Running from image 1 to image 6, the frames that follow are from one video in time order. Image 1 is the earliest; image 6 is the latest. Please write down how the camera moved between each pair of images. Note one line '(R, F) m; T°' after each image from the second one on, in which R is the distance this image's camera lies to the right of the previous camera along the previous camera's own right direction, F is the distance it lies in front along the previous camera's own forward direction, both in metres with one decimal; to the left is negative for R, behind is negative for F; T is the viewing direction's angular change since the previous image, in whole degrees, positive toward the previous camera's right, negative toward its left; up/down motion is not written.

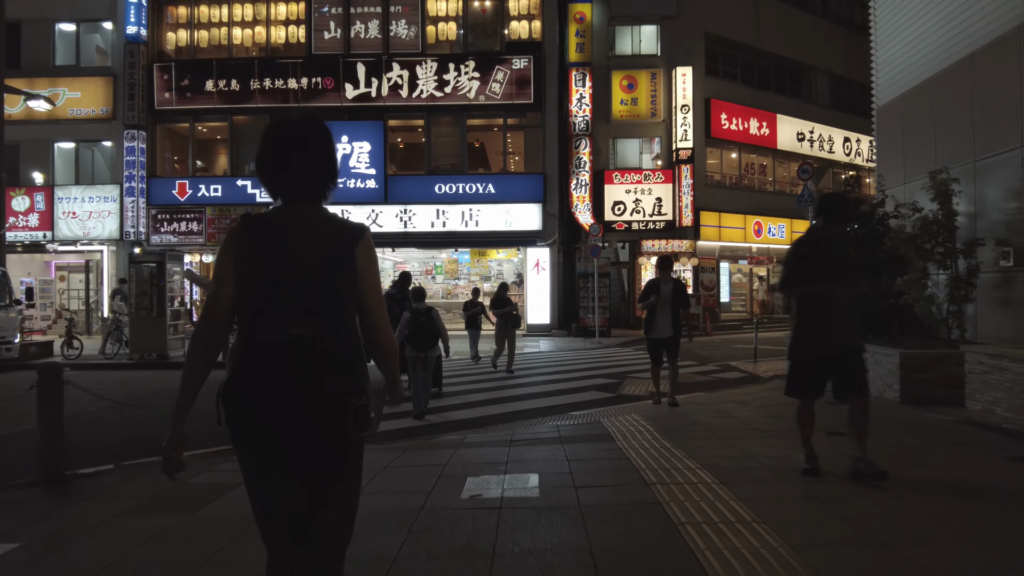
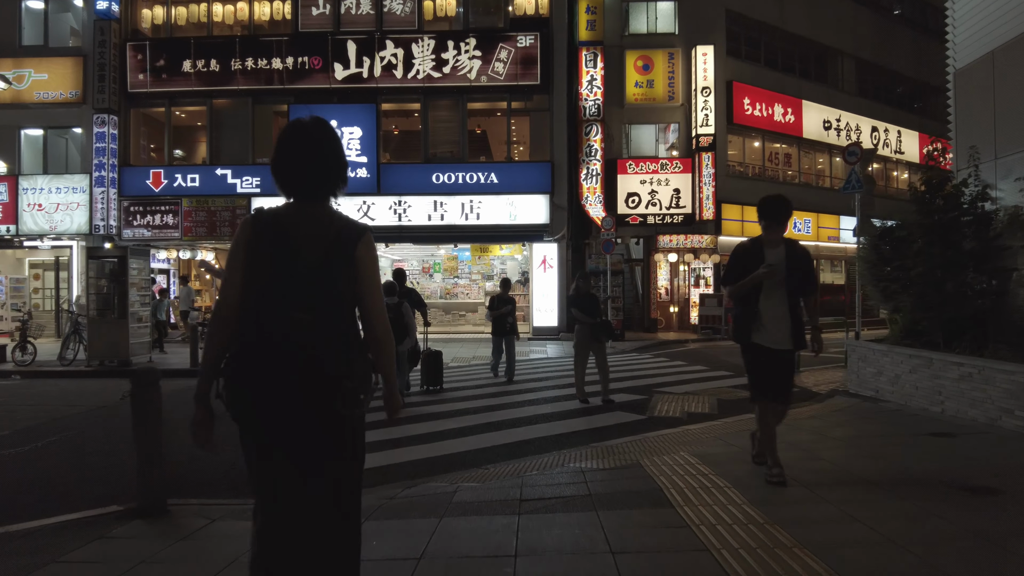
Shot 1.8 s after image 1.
(0.0, +1.6) m; 0°
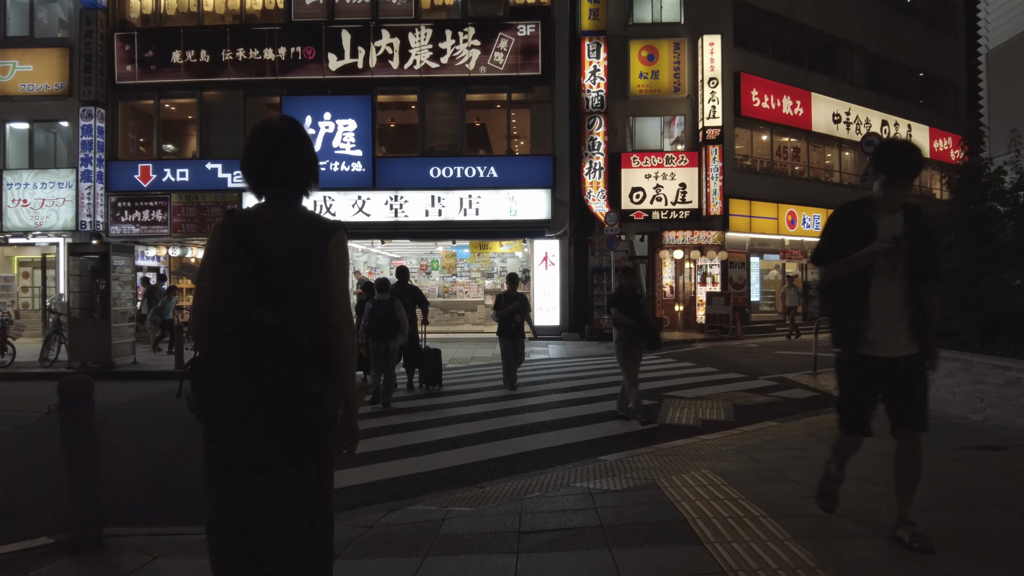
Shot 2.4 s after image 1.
(0.0, +0.6) m; 0°
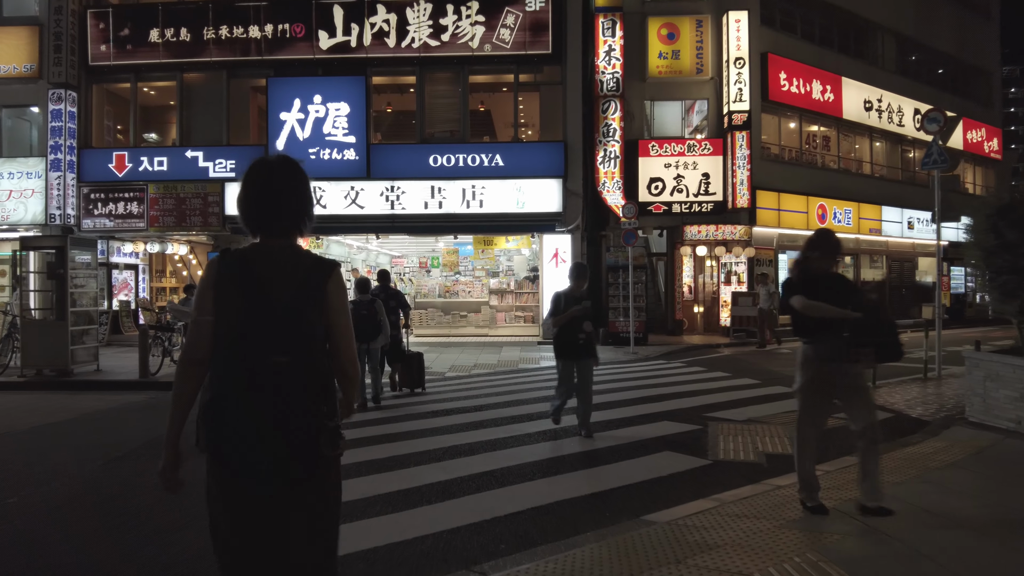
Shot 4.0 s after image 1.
(-0.1, +1.4) m; 0°
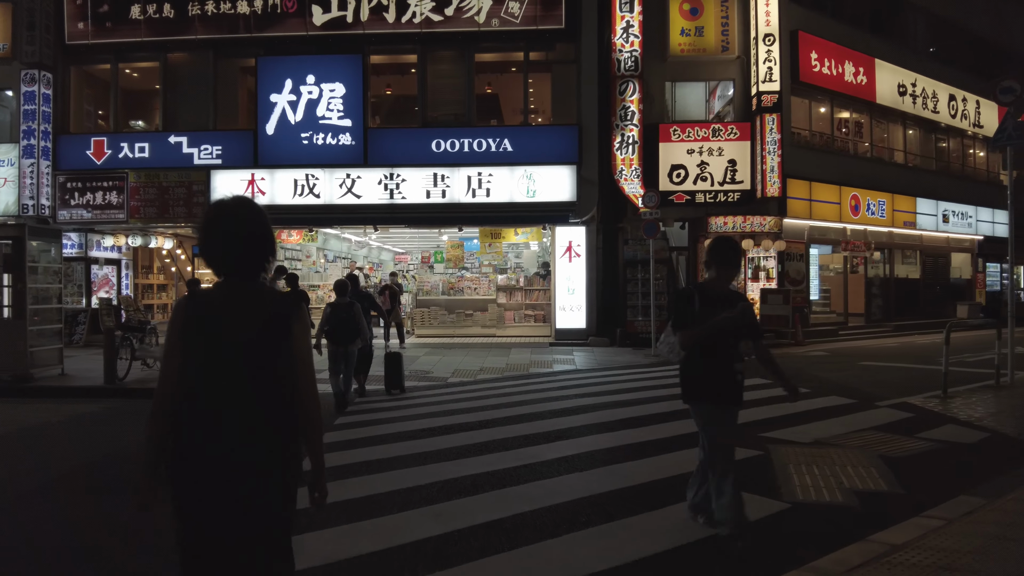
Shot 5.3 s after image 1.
(-0.1, +1.2) m; -1°
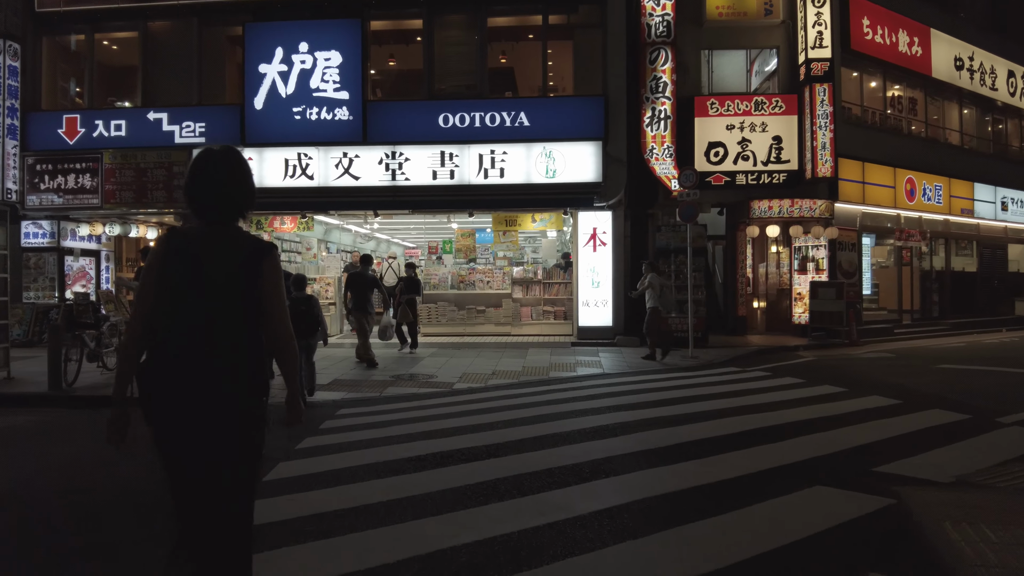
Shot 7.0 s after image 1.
(-0.1, +1.5) m; -1°
